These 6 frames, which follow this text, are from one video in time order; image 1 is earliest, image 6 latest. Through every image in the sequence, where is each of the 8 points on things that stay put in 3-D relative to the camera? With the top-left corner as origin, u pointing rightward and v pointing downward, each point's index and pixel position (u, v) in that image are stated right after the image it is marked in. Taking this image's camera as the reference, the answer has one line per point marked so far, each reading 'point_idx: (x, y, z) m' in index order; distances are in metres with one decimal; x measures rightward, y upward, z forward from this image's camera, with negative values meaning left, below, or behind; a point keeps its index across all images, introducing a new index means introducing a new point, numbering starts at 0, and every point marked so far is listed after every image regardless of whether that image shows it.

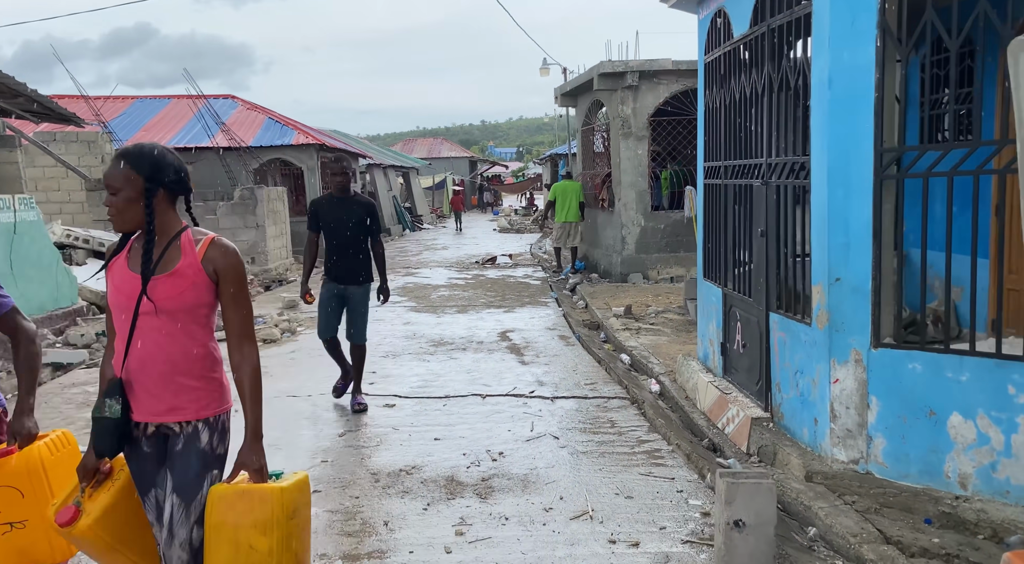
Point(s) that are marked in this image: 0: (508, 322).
0: (-0.1, -0.4, +9.3) m
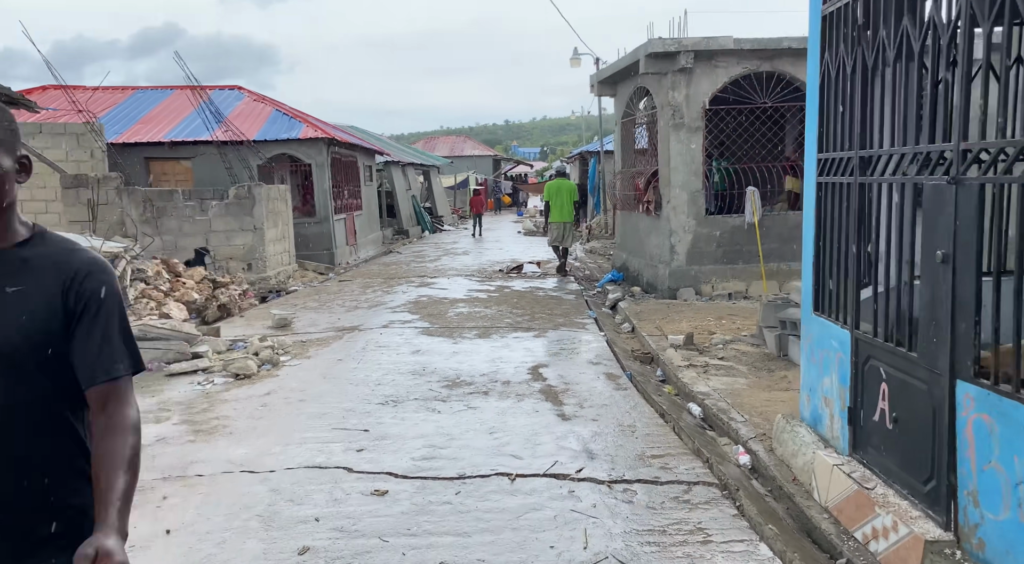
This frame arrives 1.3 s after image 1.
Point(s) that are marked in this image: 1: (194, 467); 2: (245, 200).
0: (+0.2, -0.6, +7.6) m
1: (-1.8, -1.0, +4.8) m
2: (-4.0, +1.2, +13.3) m
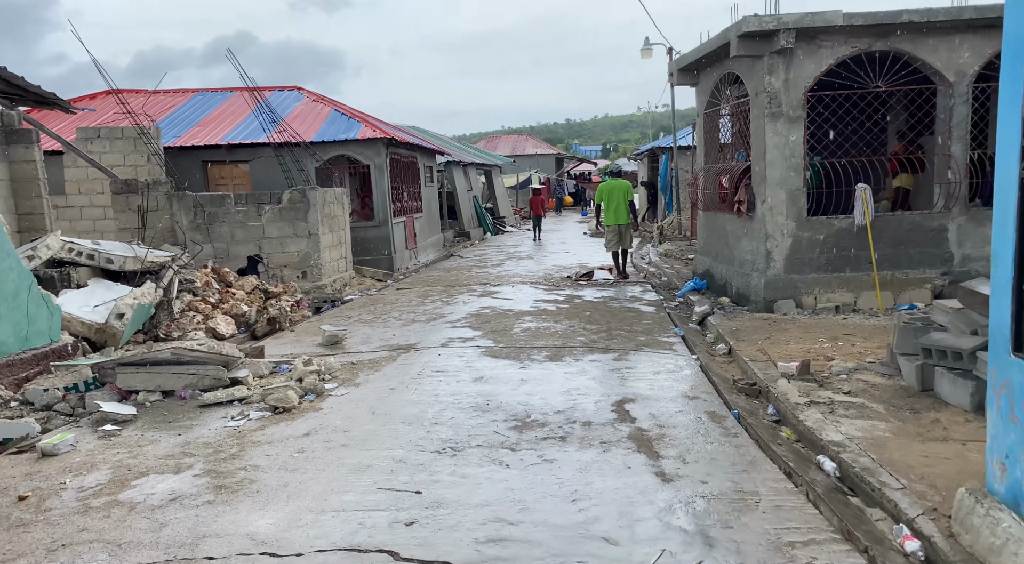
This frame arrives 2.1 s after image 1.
0: (+0.8, -0.7, +6.5) m
1: (-1.4, -1.2, +3.9) m
2: (-3.0, +1.1, +12.4) m
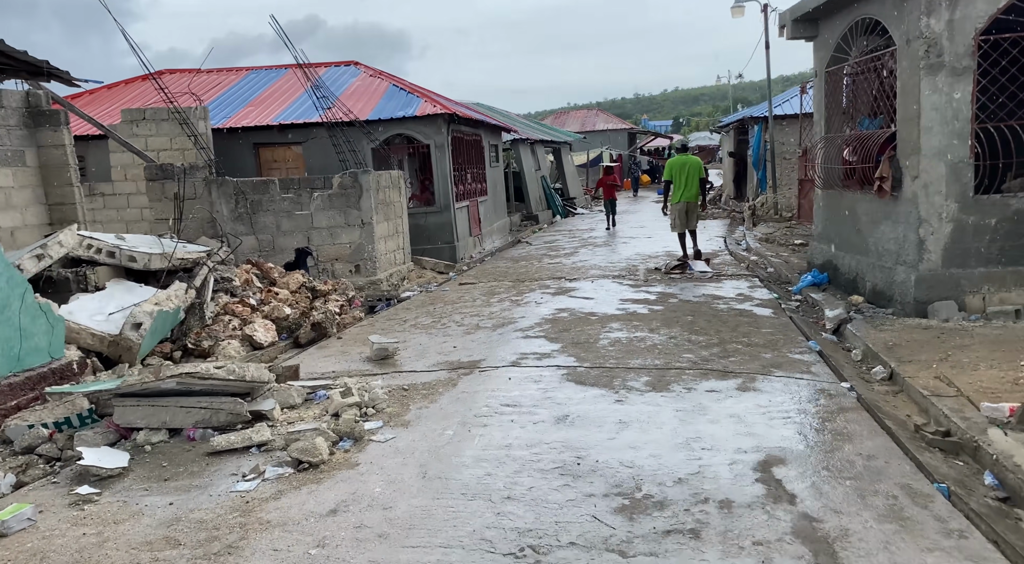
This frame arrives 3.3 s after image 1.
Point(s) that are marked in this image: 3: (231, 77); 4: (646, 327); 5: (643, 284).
0: (+1.4, -0.8, +4.8) m
1: (-1.0, -1.3, +2.3) m
2: (-2.1, +1.2, +11.0) m
3: (-5.6, +3.8, +16.9) m
4: (+1.2, -0.4, +7.9) m
5: (+1.6, 0.0, +10.6) m
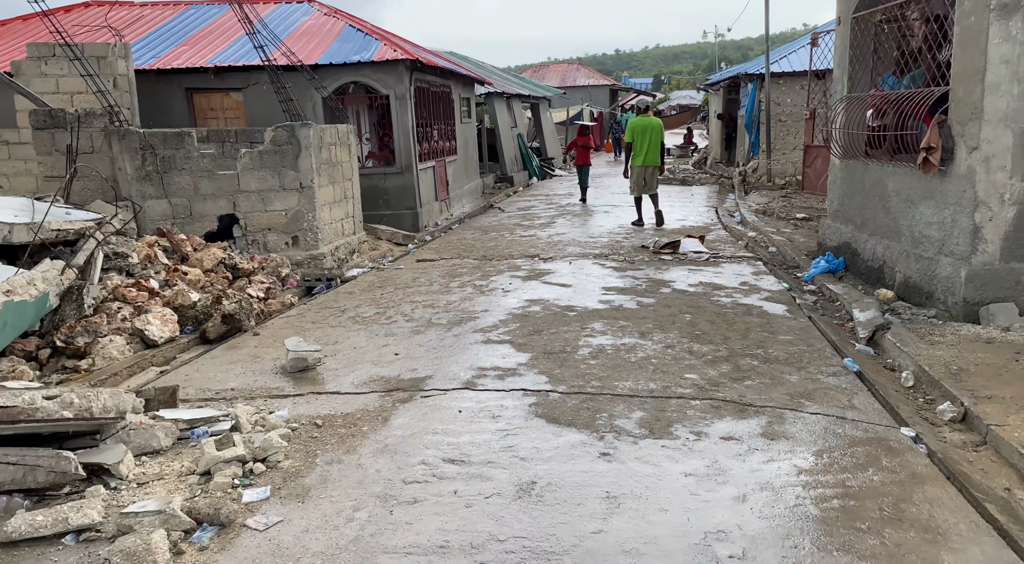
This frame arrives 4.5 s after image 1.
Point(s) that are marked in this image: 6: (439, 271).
0: (+1.1, -0.9, +3.3) m
1: (-1.2, -1.5, +0.8) m
2: (-2.4, +1.4, +9.2) m
3: (-6.0, +4.5, +14.9) m
4: (+0.9, -0.3, +6.3) m
5: (+1.2, +0.2, +9.0) m
6: (-0.8, +0.1, +9.2) m
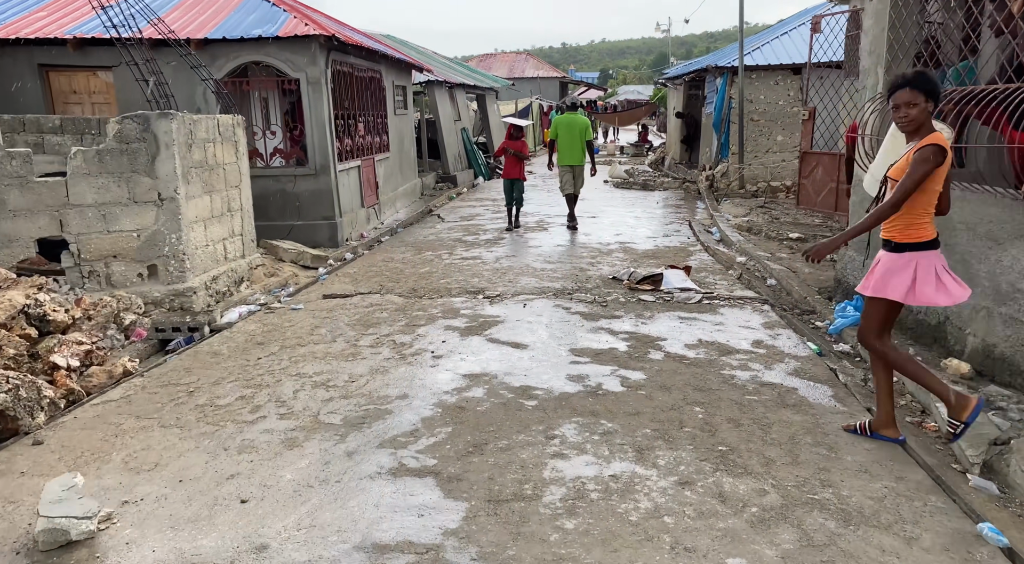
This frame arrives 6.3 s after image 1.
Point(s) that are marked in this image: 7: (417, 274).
0: (+1.0, -1.4, +1.1) m
1: (-1.2, -1.9, -1.6) m
2: (-2.9, +1.1, +6.8) m
3: (-6.8, +4.2, +12.2) m
4: (+0.6, -0.8, +4.1) m
5: (+0.7, -0.2, +6.7) m
6: (-1.3, -0.3, +6.8) m
7: (-1.0, +0.1, +8.7) m
